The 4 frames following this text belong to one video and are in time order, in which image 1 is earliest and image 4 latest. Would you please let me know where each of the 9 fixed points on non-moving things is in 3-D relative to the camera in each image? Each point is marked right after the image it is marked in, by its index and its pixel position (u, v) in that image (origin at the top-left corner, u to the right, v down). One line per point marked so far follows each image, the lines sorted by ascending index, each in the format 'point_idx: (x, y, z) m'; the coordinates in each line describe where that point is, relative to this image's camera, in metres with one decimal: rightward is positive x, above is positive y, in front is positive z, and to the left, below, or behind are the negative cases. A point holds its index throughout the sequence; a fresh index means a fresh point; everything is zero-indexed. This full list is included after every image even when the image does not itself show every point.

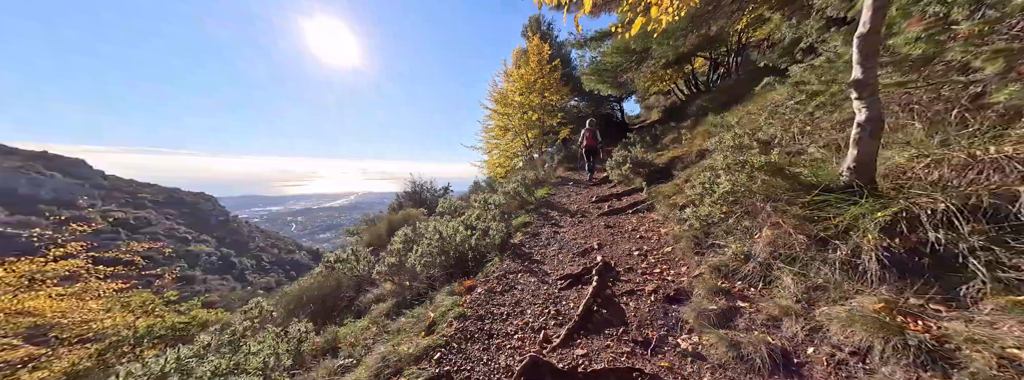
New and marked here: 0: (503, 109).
0: (-0.6, +5.3, +16.4) m
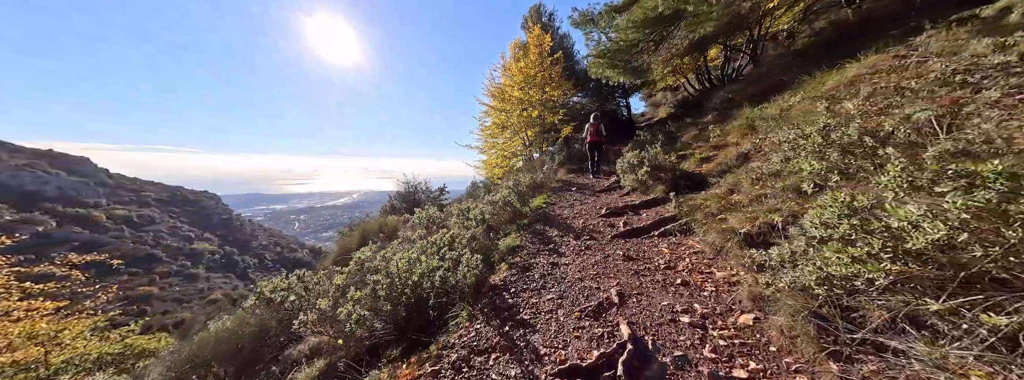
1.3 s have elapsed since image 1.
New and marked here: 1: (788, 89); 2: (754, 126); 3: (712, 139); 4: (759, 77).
0: (-0.8, +5.1, +15.1) m
1: (+6.9, +2.5, +6.3) m
2: (+5.5, +1.4, +5.7) m
3: (+5.3, +1.3, +6.6) m
4: (+8.8, +4.1, +8.8) m
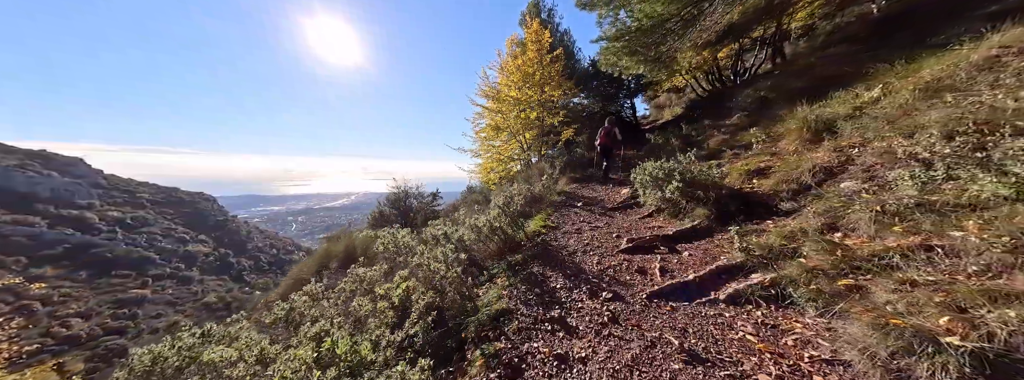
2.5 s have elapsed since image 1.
0: (-1.0, +4.7, +13.7) m
1: (+6.7, +2.1, +4.9) m
2: (+5.3, +1.0, +4.3) m
3: (+5.1, +0.9, +5.2) m
4: (+8.6, +3.6, +7.5) m
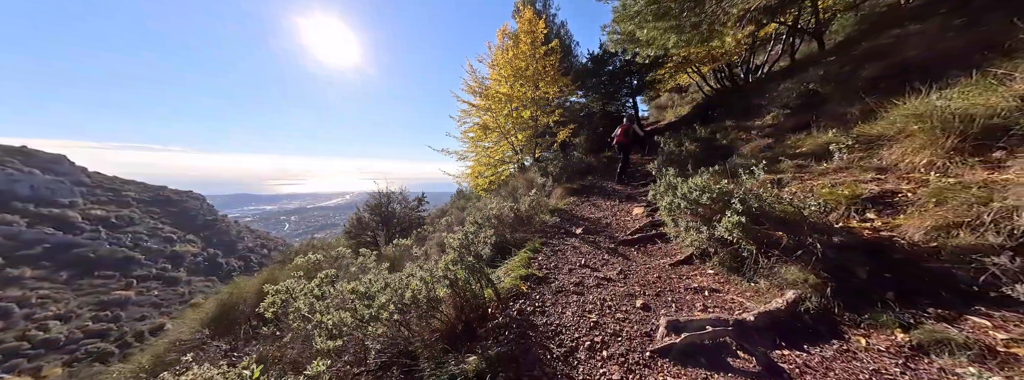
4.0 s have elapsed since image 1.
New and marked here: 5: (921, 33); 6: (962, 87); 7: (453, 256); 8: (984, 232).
0: (-1.5, +4.3, +11.9) m
1: (+6.3, +1.7, +3.3) m
2: (+4.9, +0.6, +2.6) m
3: (+4.7, +0.5, +3.5) m
4: (+8.2, +3.2, +5.8) m
5: (+8.1, +3.0, +5.1) m
6: (+5.8, +1.3, +3.2) m
7: (-0.8, -0.9, +3.2) m
8: (+3.6, -0.3, +1.9) m
